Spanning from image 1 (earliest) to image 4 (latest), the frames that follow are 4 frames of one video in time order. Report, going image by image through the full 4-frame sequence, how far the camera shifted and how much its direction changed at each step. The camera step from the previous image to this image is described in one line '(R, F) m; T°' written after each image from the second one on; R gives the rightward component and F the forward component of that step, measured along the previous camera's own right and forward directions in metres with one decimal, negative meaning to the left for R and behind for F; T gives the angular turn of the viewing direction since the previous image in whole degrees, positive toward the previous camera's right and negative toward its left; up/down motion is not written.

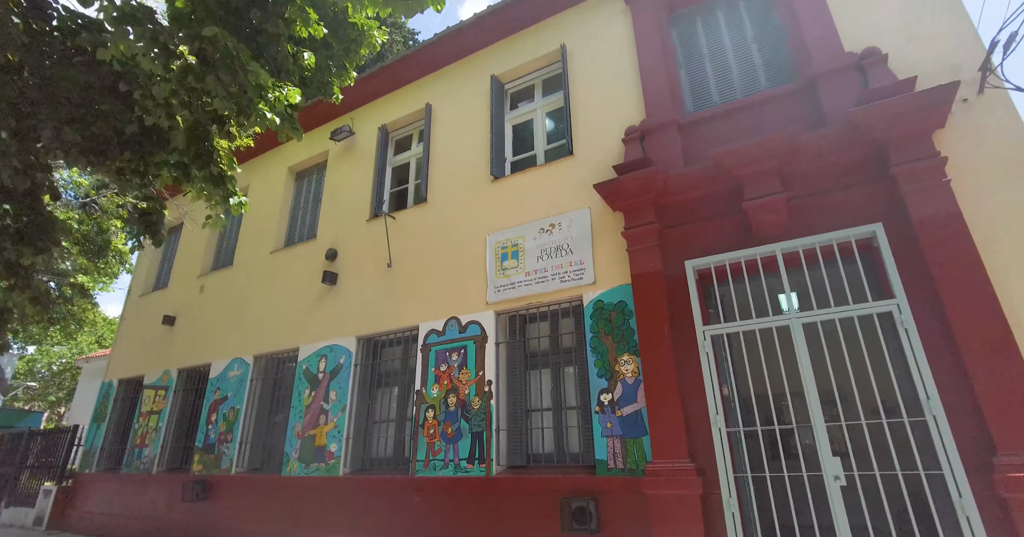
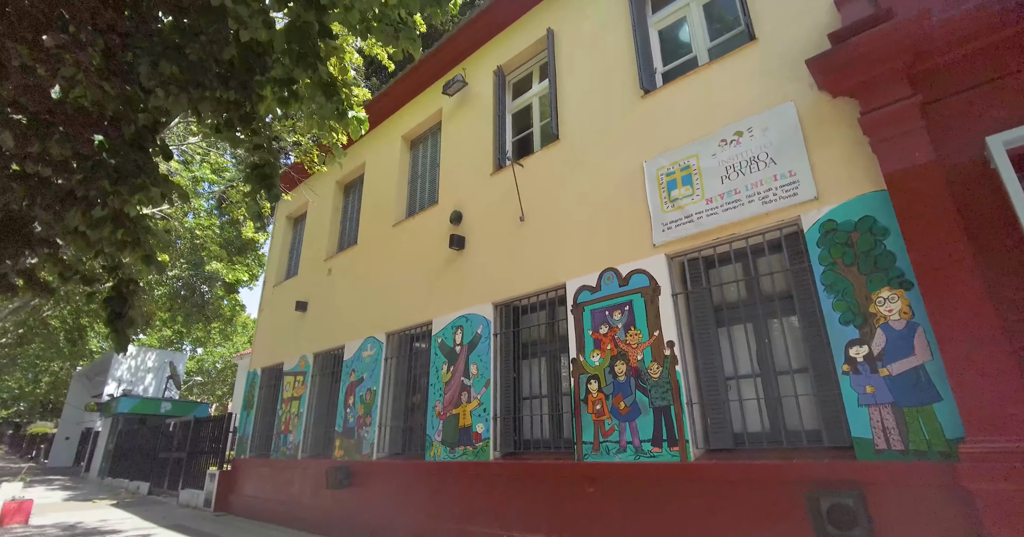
(-0.7, +1.2) m; -12°
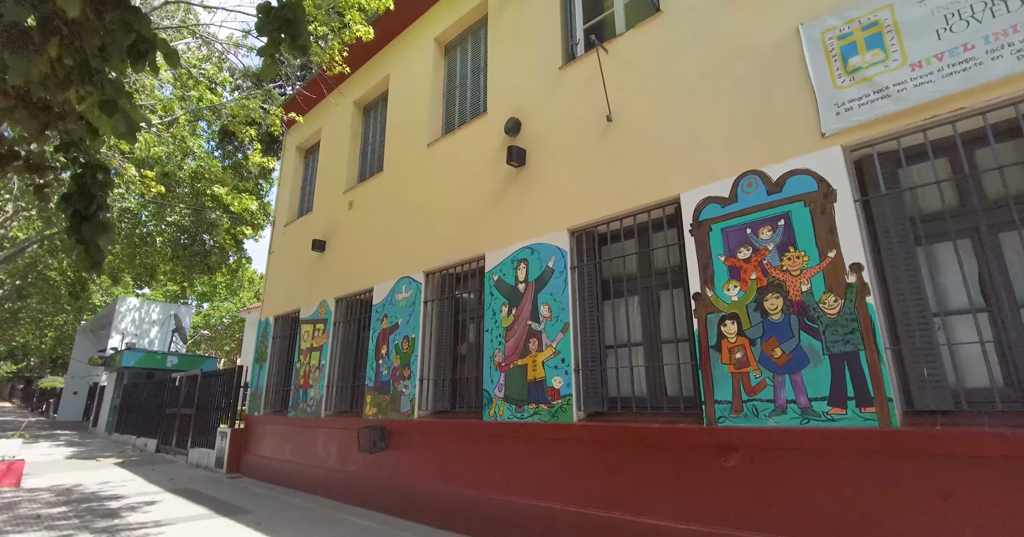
(-0.8, +1.3) m; 0°
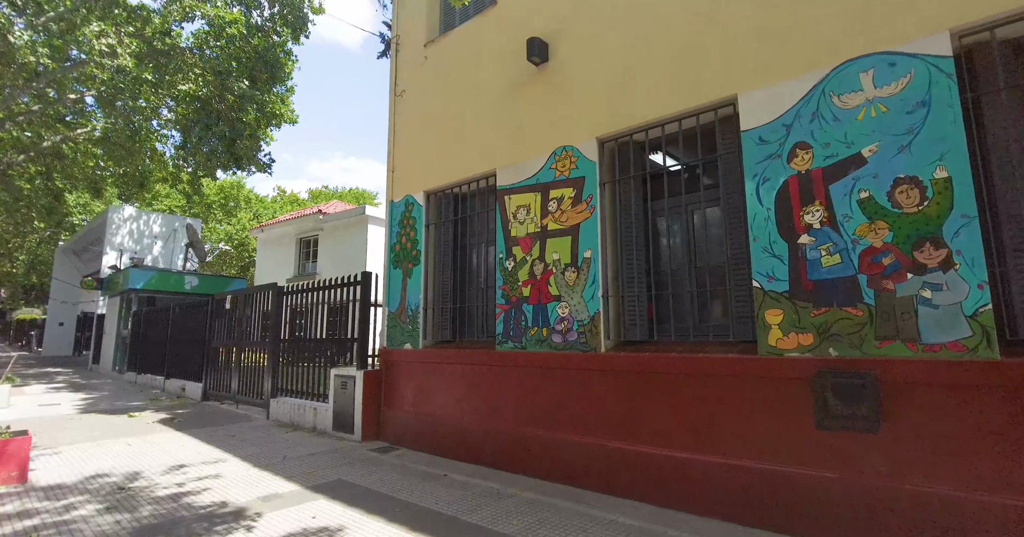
(-3.9, +3.8) m; +2°
